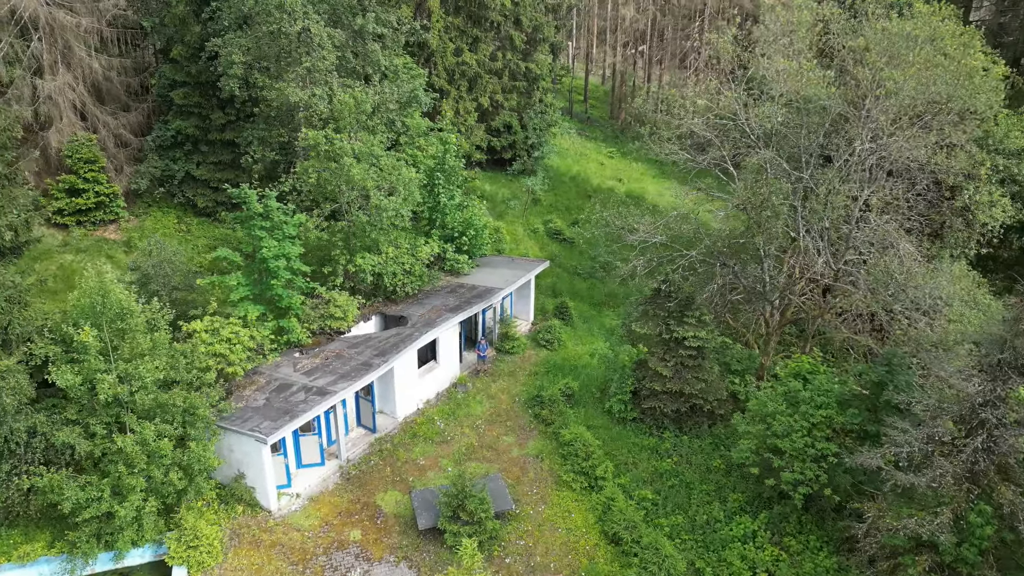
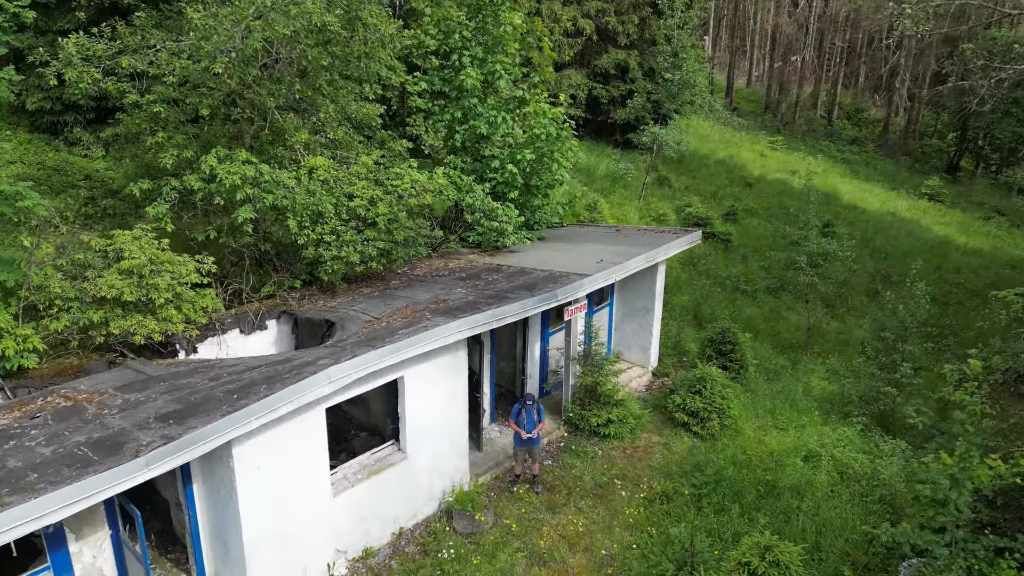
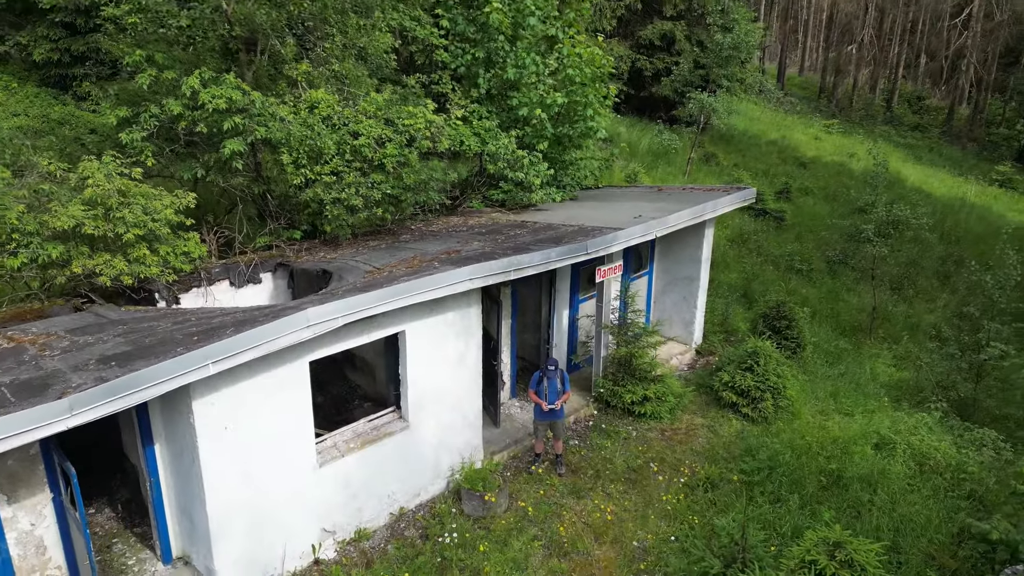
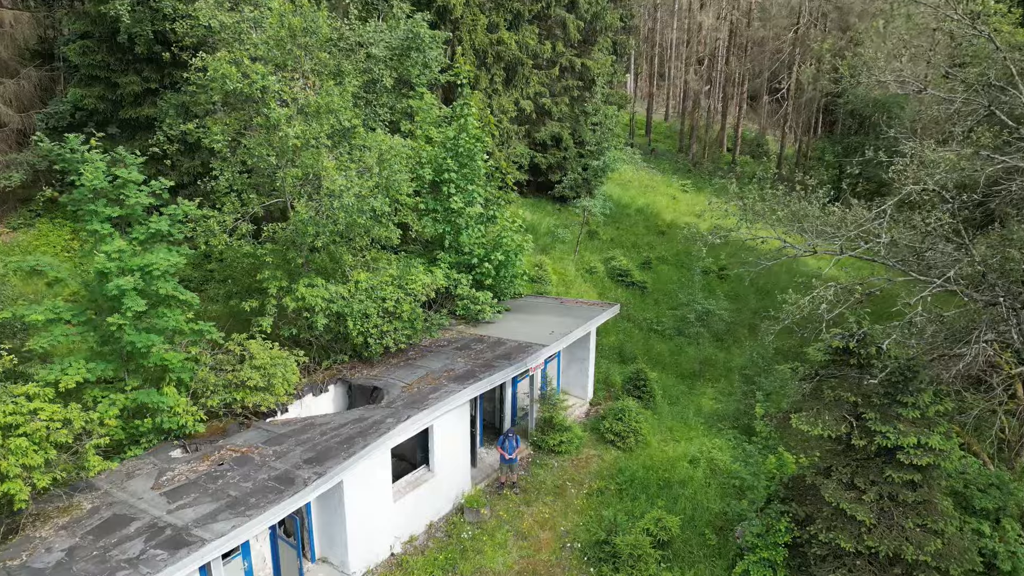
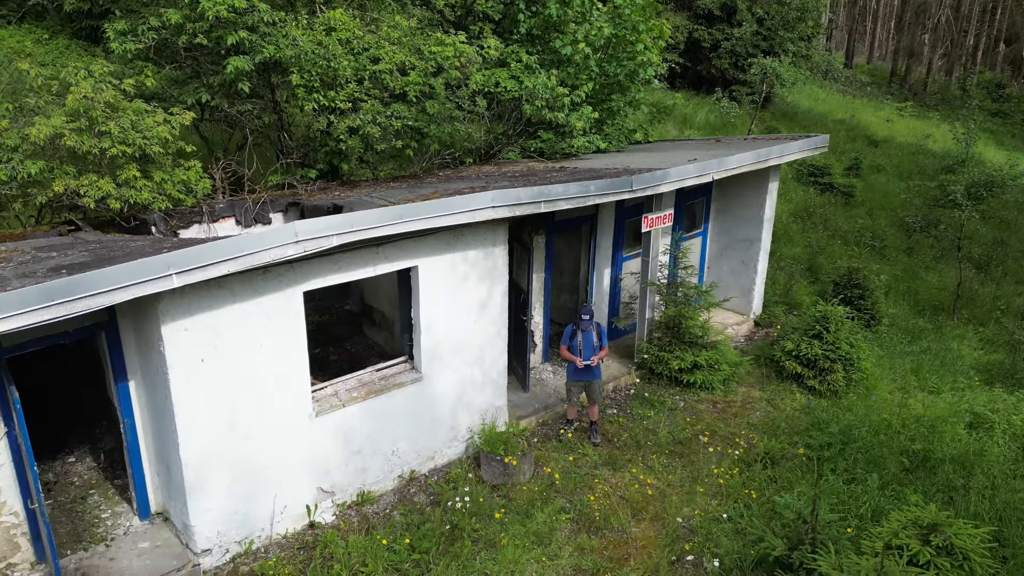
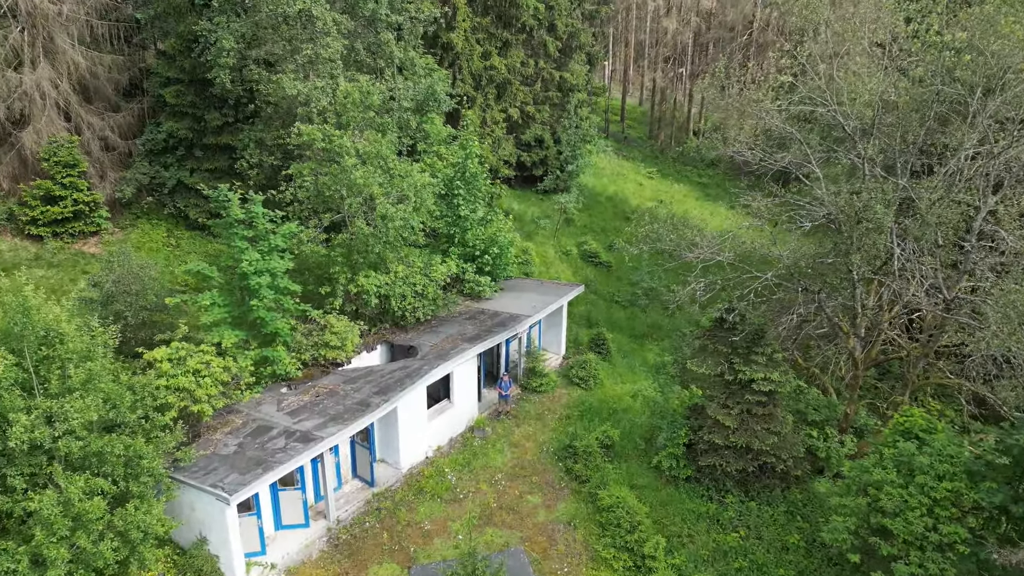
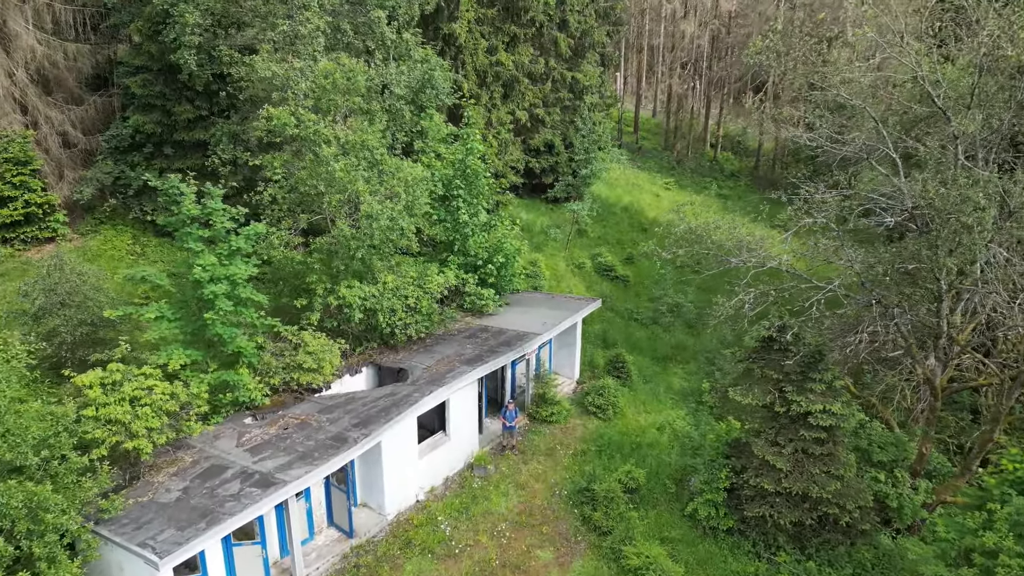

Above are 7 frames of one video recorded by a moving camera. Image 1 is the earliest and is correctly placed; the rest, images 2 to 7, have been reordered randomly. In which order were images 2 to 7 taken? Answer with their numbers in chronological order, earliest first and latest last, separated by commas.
6, 7, 4, 2, 3, 5
